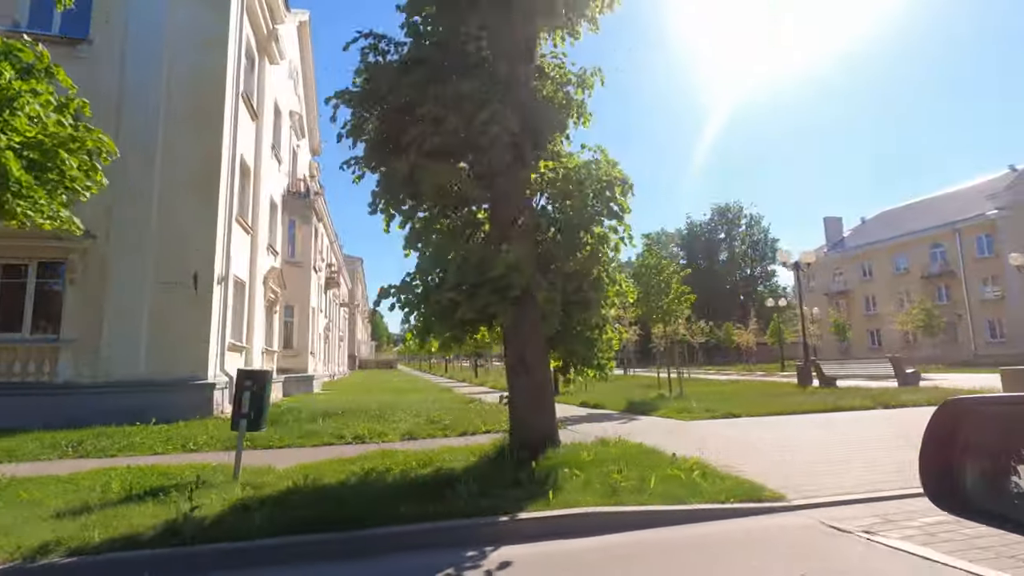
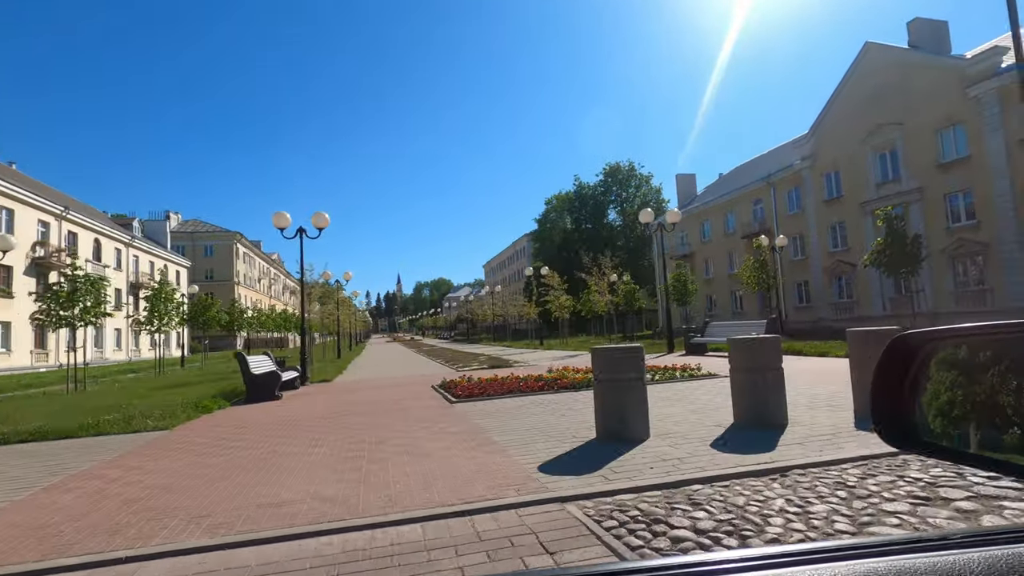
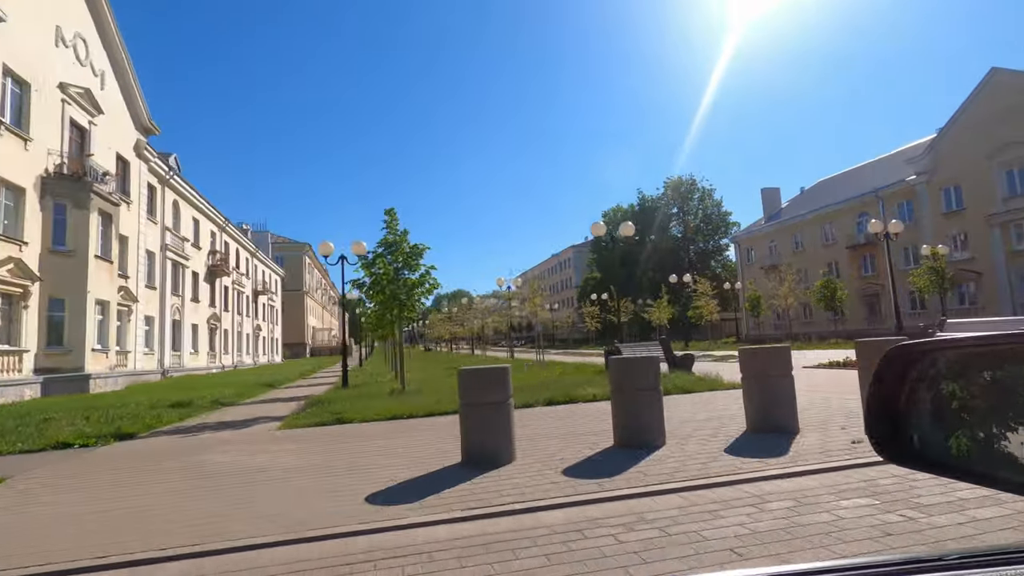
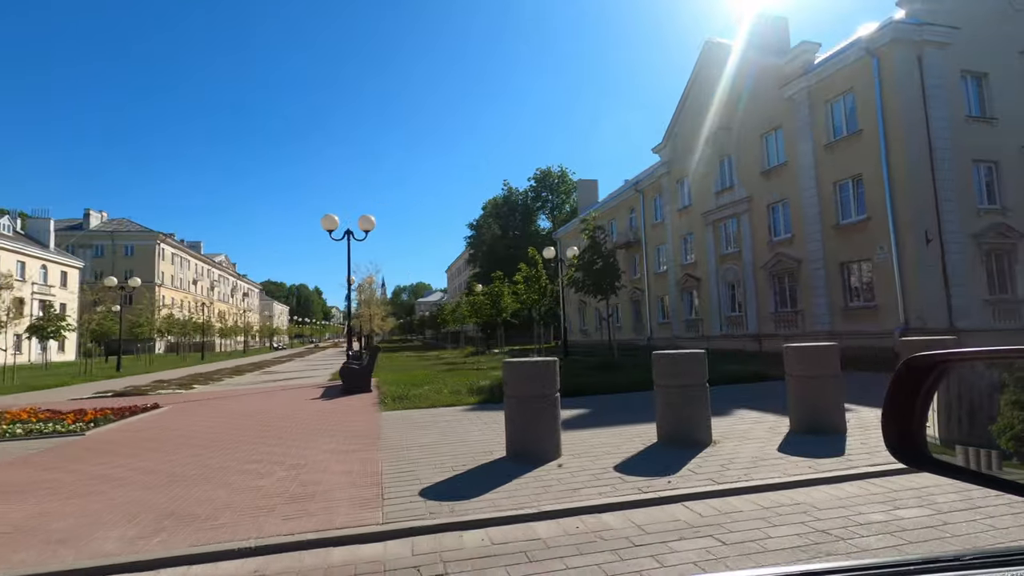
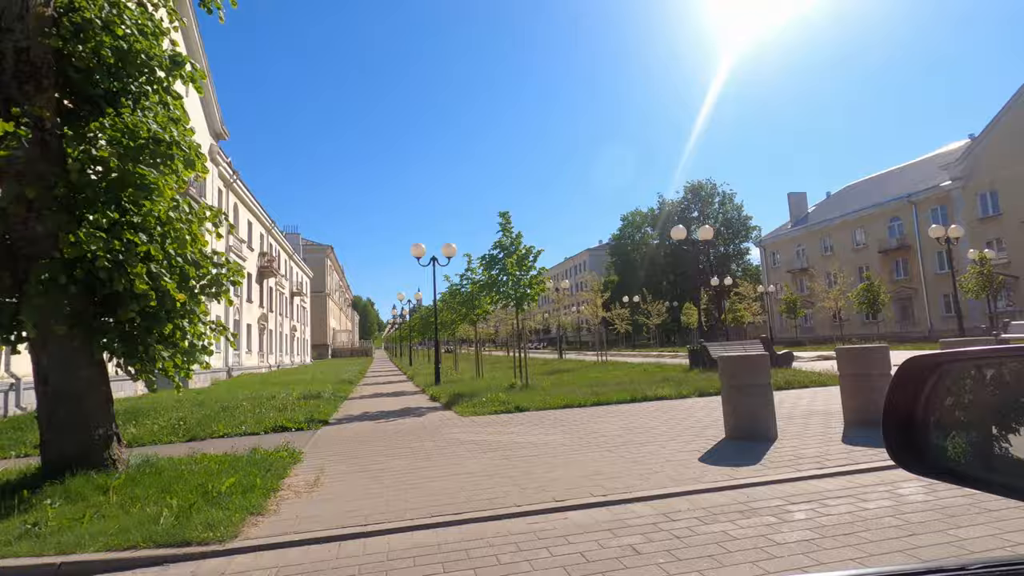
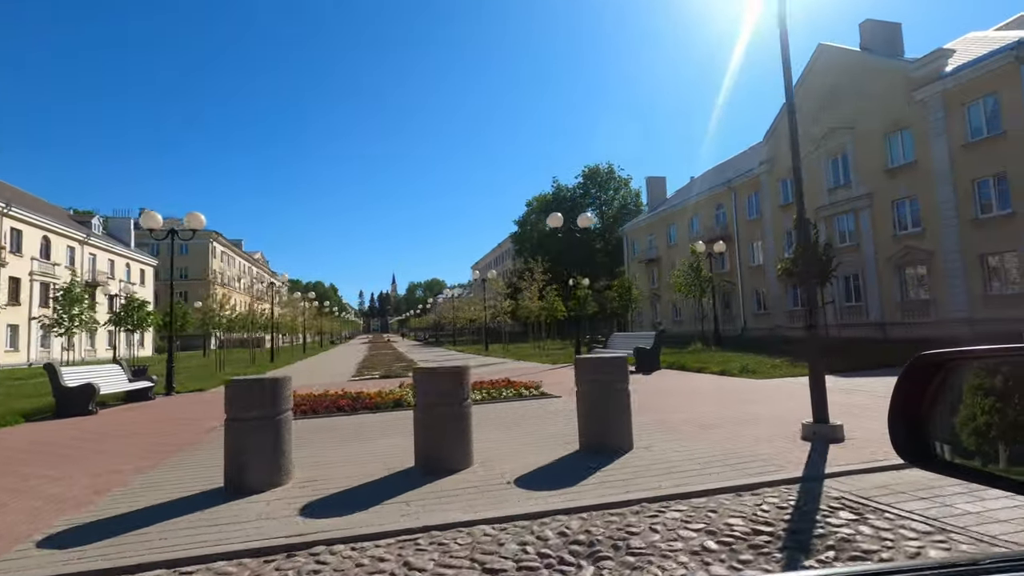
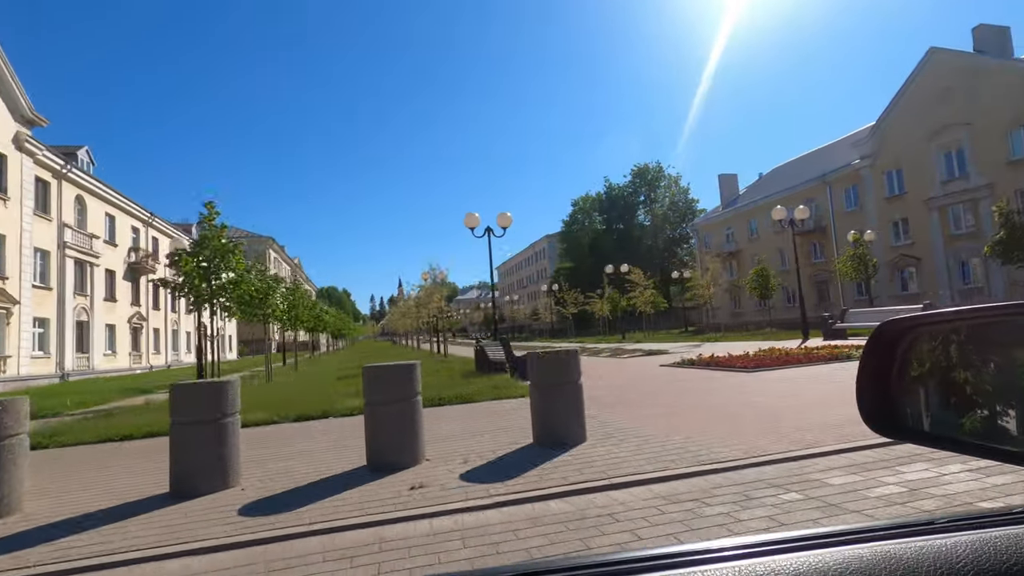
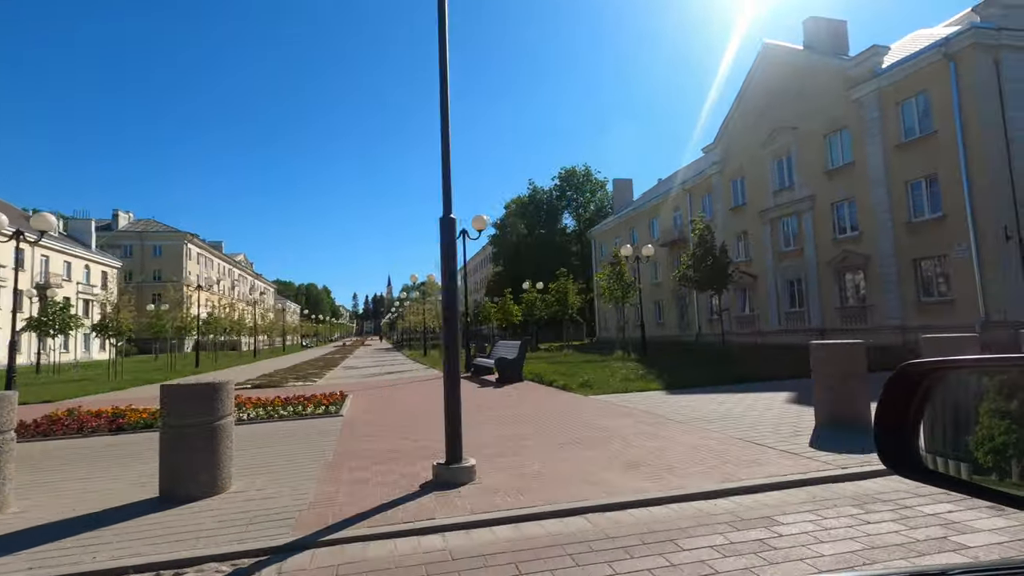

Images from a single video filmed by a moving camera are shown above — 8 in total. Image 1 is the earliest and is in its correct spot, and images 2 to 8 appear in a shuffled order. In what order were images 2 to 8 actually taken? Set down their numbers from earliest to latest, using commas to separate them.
5, 3, 7, 2, 6, 8, 4
